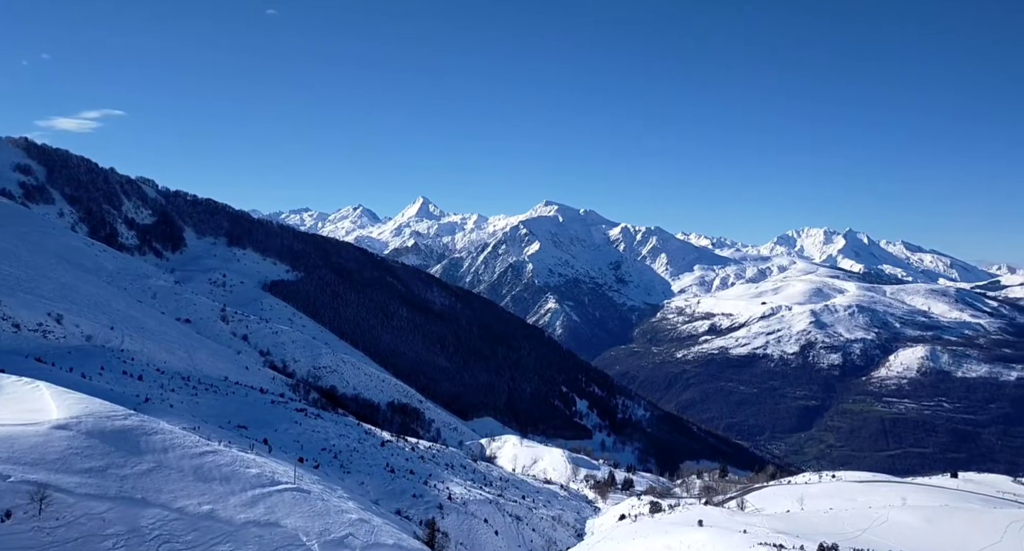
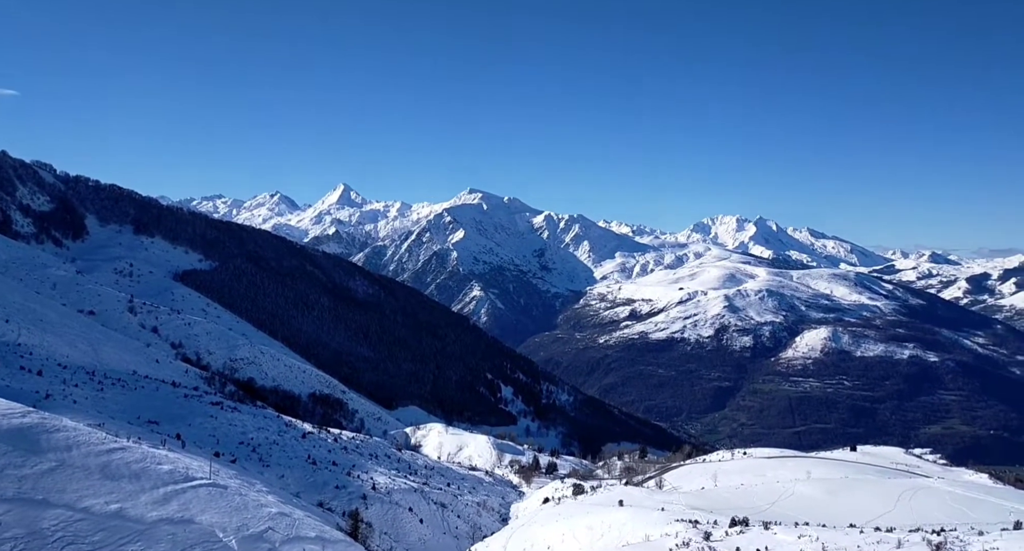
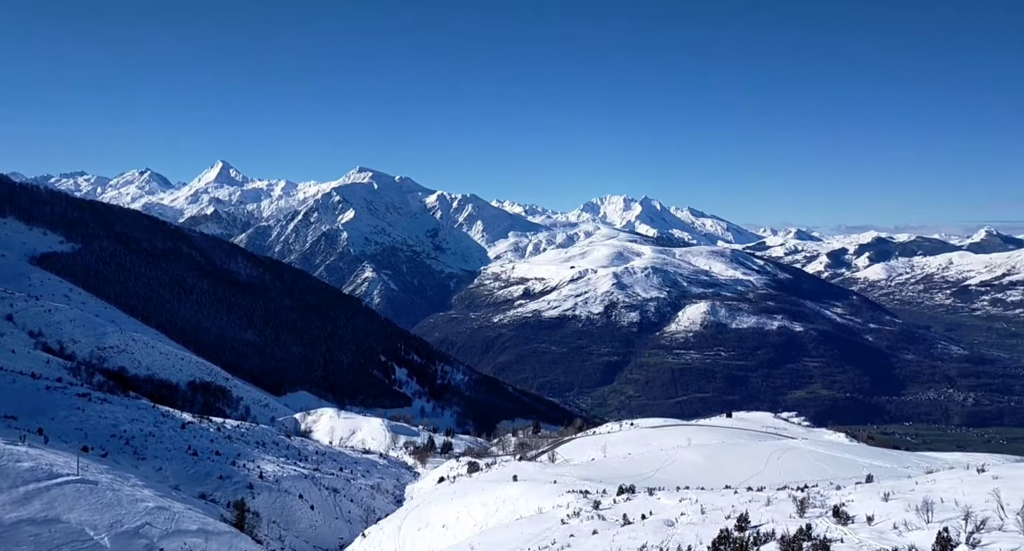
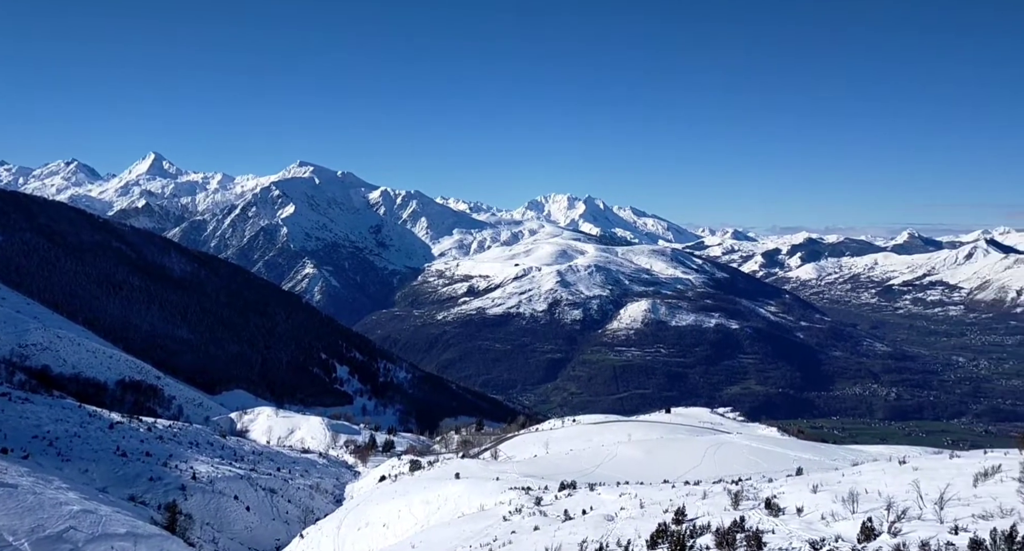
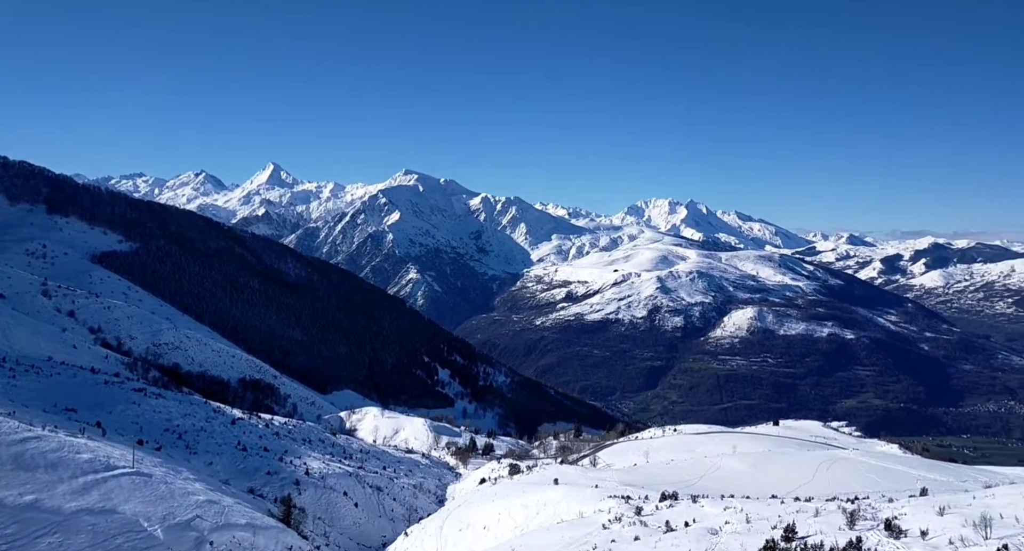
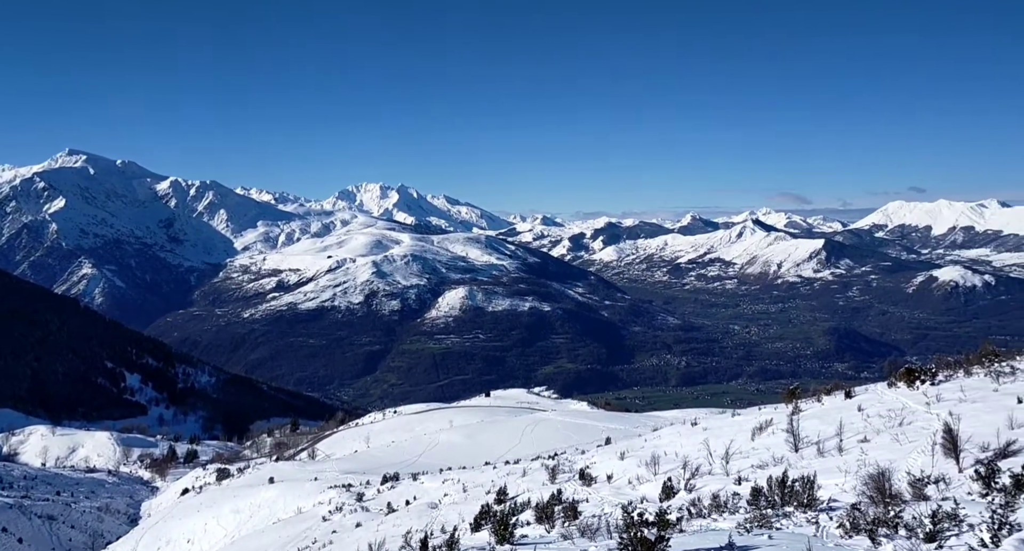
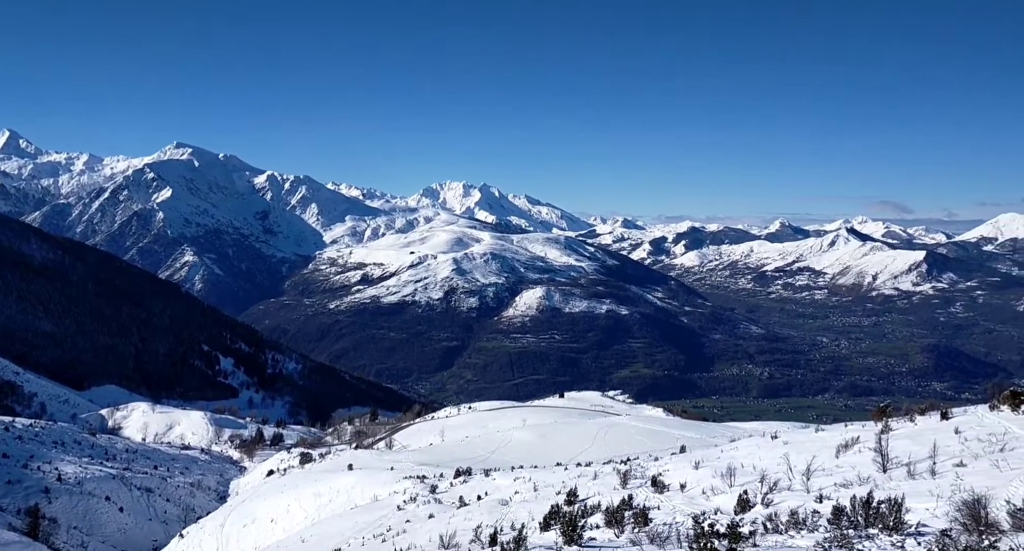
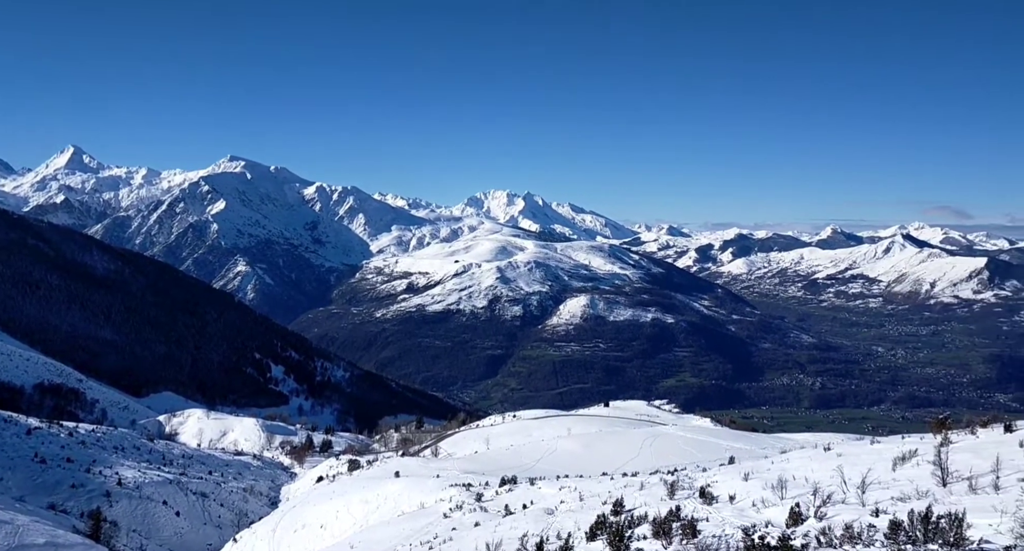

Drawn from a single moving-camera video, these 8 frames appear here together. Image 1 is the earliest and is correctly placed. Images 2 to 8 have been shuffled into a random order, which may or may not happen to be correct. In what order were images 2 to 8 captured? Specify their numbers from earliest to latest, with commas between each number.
2, 5, 3, 4, 8, 7, 6
